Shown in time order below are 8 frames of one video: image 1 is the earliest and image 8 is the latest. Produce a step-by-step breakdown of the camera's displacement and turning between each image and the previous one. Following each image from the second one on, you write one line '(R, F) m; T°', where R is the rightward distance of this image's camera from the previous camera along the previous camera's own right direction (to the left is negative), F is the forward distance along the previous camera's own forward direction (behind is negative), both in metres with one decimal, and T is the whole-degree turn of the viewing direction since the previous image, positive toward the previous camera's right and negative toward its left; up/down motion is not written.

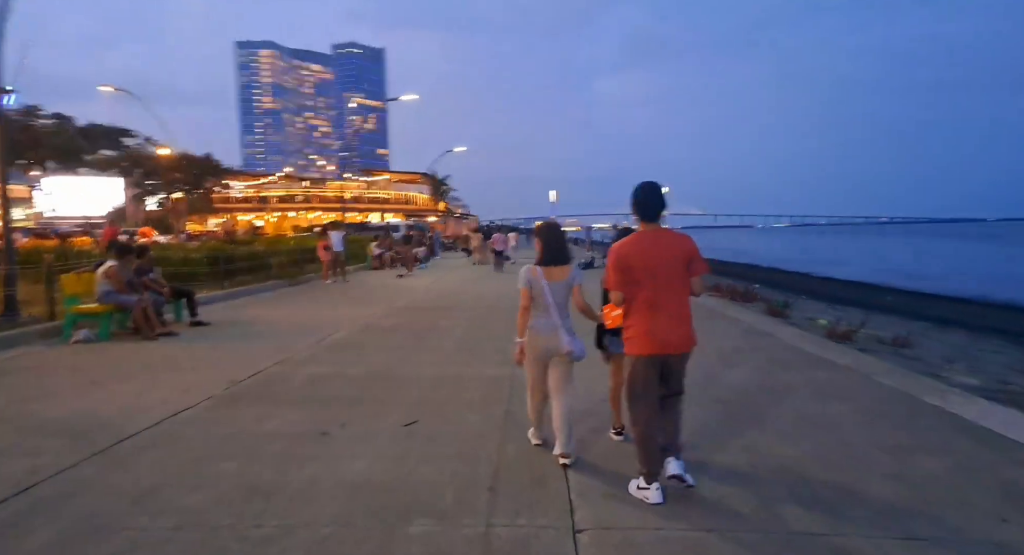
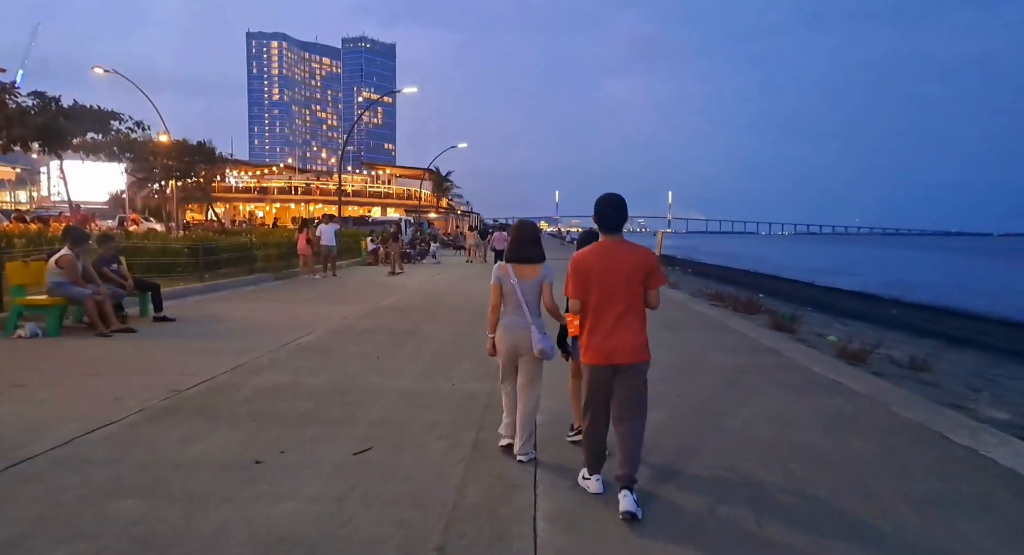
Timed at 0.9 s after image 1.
(+0.2, +0.7) m; 0°
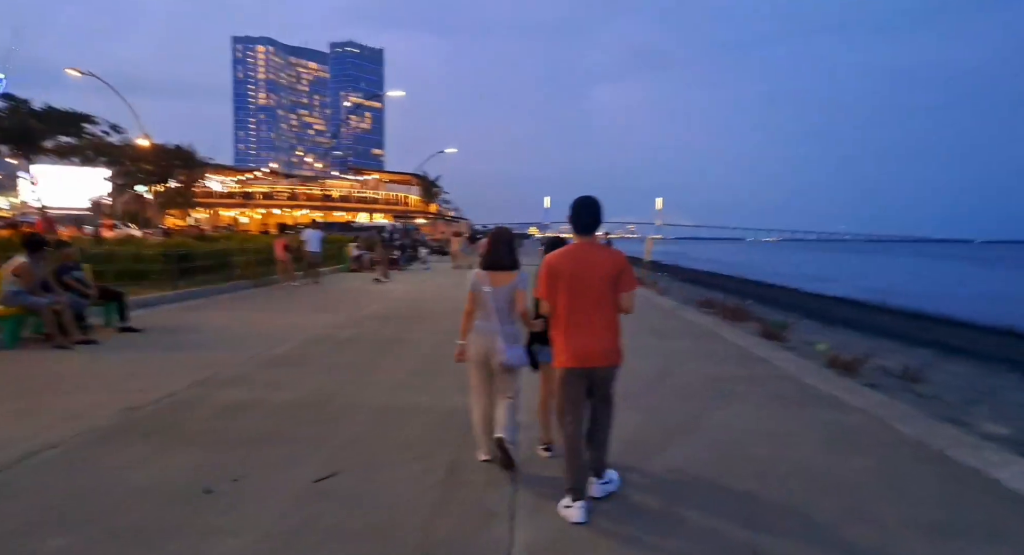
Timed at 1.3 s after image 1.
(+0.1, +0.3) m; +1°
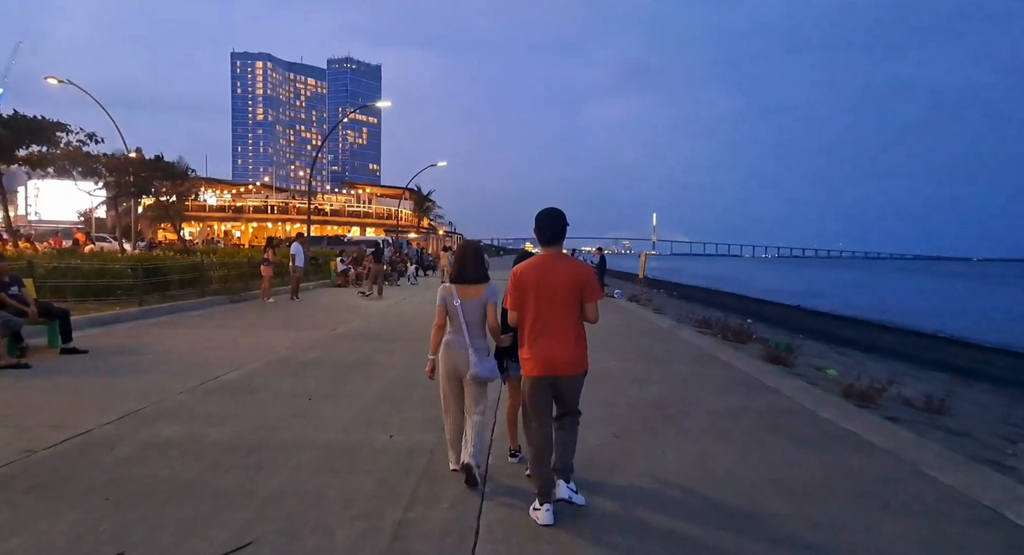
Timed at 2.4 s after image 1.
(+0.2, +0.8) m; 0°
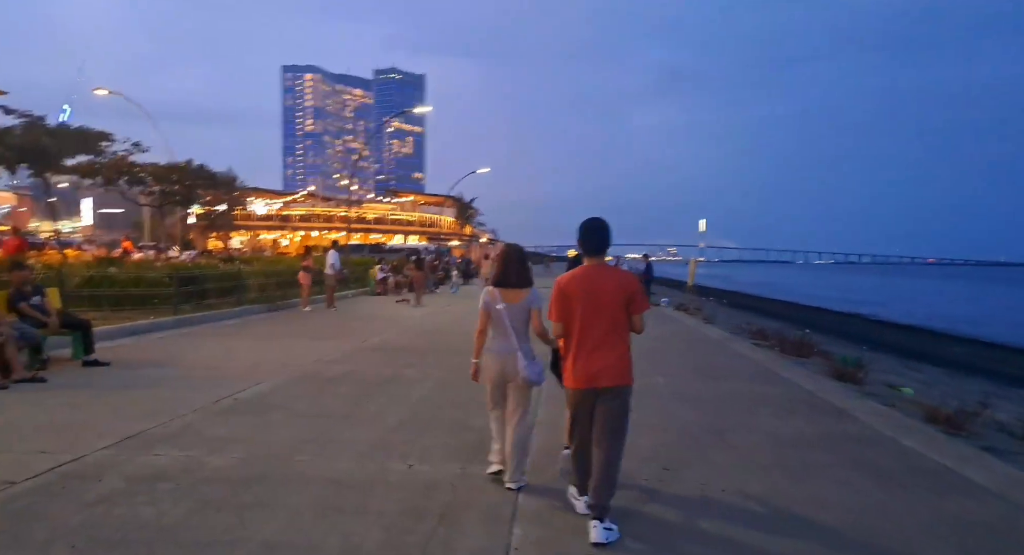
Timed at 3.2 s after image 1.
(+0.1, +0.7) m; -4°
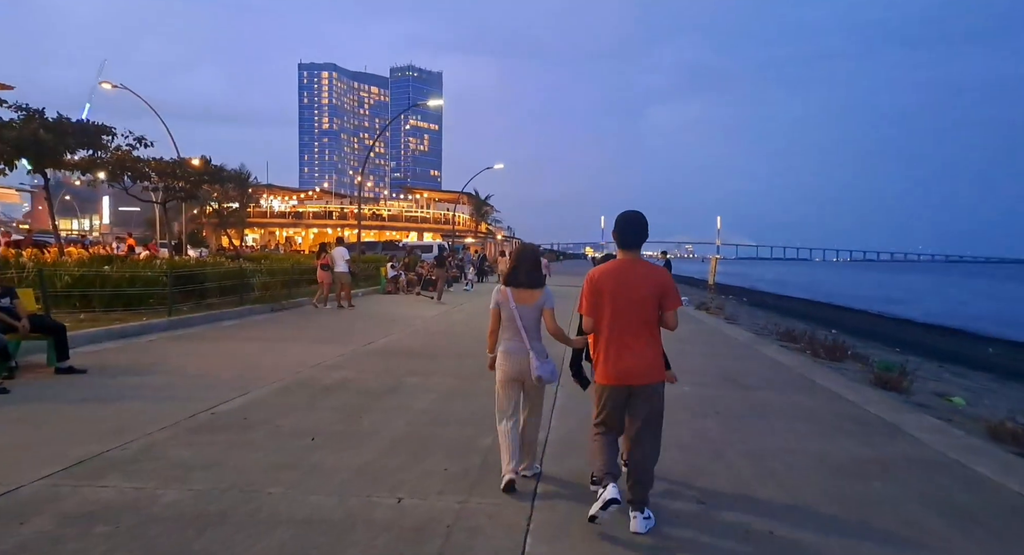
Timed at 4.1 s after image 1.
(+0.1, +0.8) m; -2°
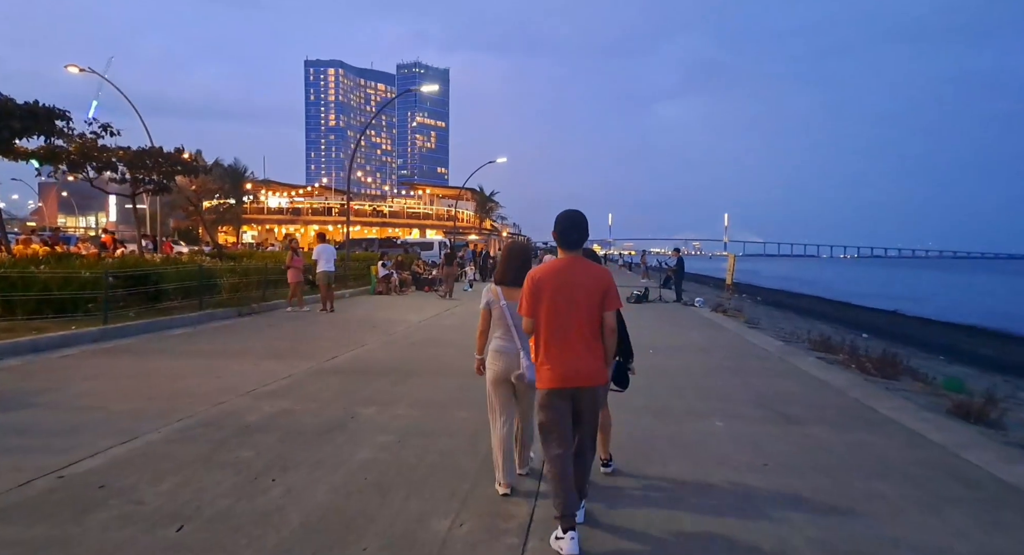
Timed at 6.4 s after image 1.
(+0.3, +1.8) m; -1°
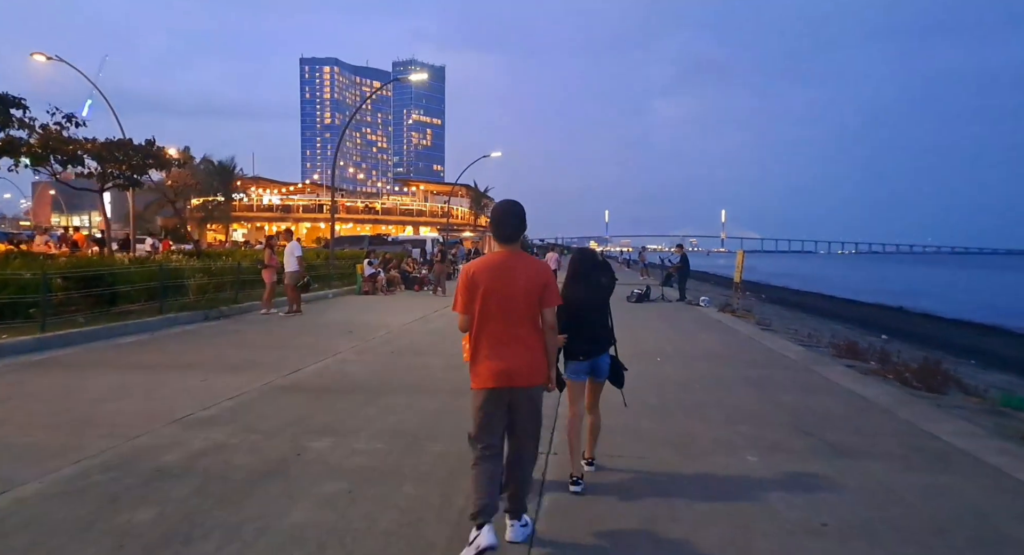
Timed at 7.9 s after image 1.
(+0.1, +1.2) m; 0°
